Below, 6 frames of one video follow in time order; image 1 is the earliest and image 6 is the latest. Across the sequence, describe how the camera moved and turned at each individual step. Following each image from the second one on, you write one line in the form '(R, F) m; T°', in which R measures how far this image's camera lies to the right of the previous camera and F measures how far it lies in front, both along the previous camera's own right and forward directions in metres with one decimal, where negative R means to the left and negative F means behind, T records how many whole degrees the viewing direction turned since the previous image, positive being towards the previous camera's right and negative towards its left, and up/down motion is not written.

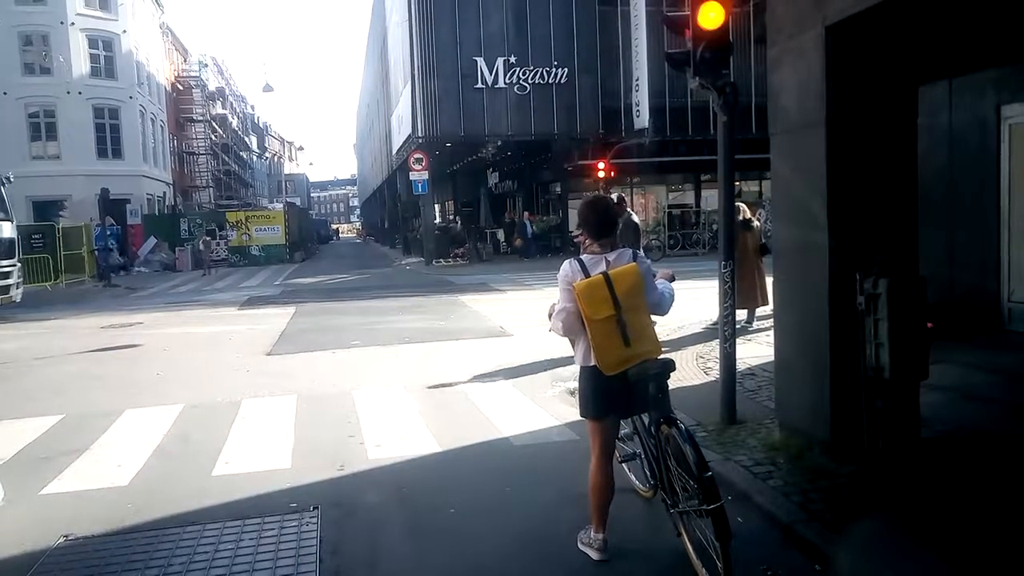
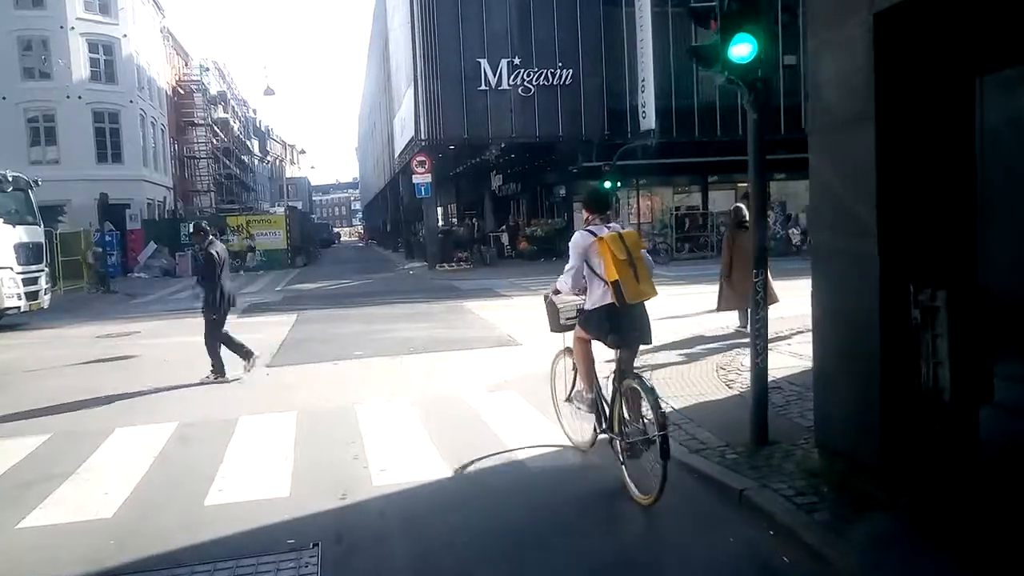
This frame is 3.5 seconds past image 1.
(-0.1, +0.5) m; 0°
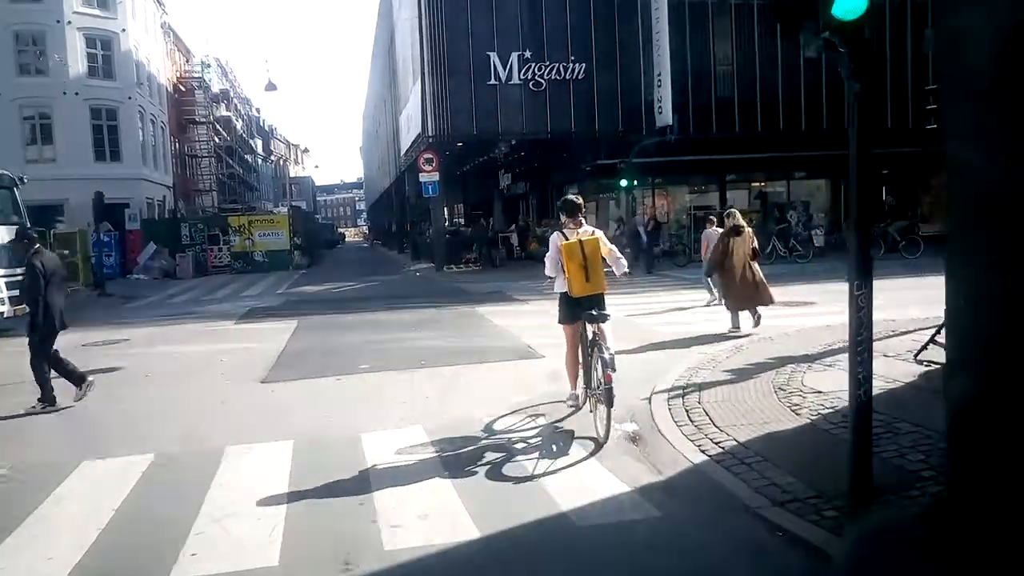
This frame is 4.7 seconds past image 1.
(-0.2, +1.2) m; 0°
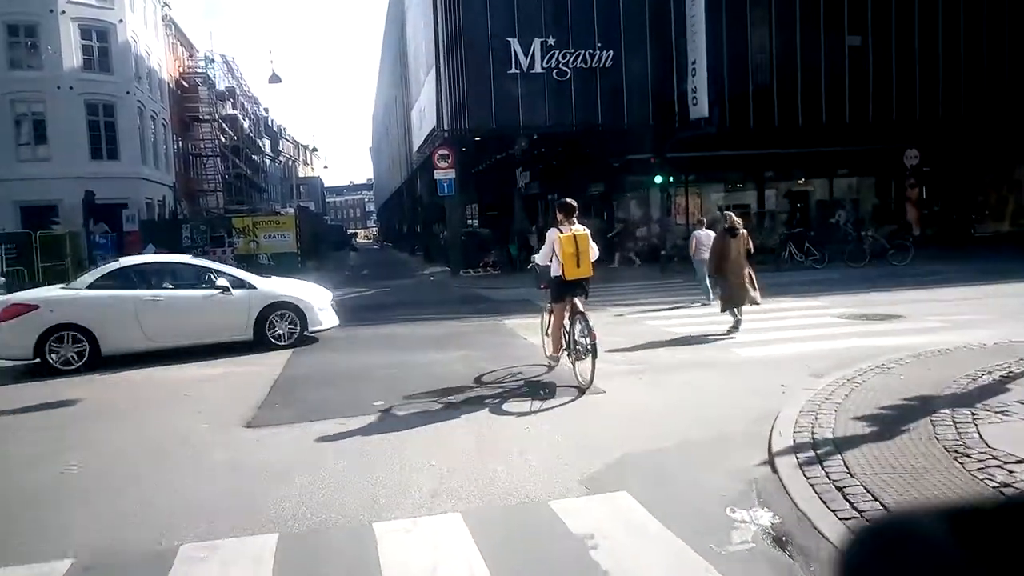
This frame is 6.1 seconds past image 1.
(-0.4, +2.2) m; -1°
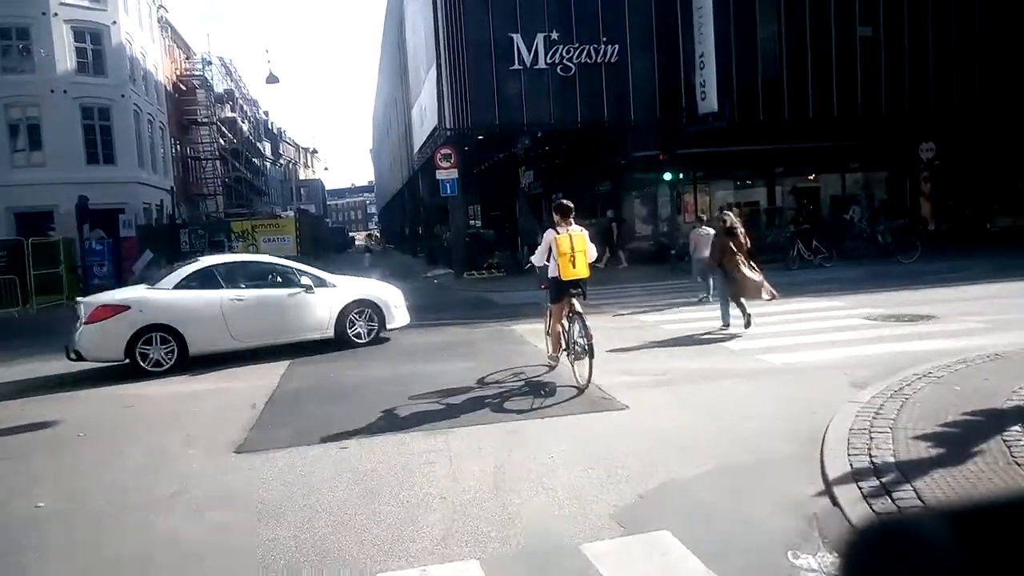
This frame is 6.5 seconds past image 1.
(-0.1, +0.7) m; 0°
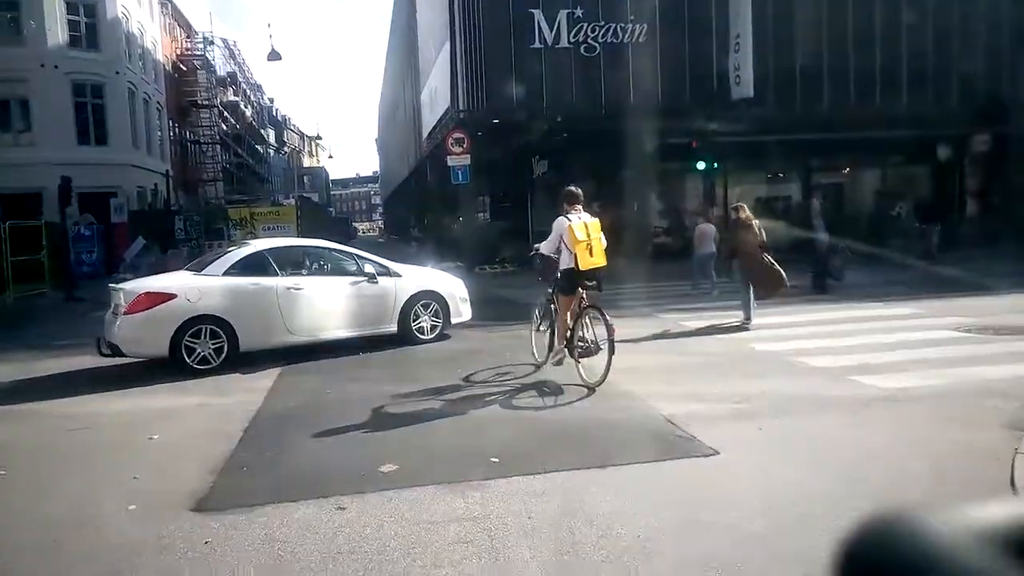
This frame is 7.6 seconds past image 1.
(-0.4, +1.9) m; 0°
